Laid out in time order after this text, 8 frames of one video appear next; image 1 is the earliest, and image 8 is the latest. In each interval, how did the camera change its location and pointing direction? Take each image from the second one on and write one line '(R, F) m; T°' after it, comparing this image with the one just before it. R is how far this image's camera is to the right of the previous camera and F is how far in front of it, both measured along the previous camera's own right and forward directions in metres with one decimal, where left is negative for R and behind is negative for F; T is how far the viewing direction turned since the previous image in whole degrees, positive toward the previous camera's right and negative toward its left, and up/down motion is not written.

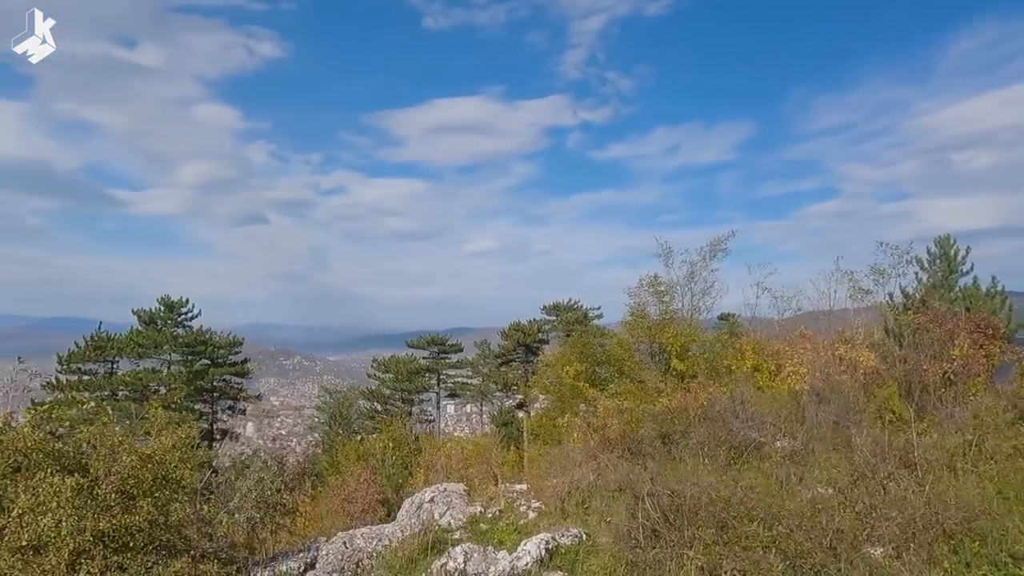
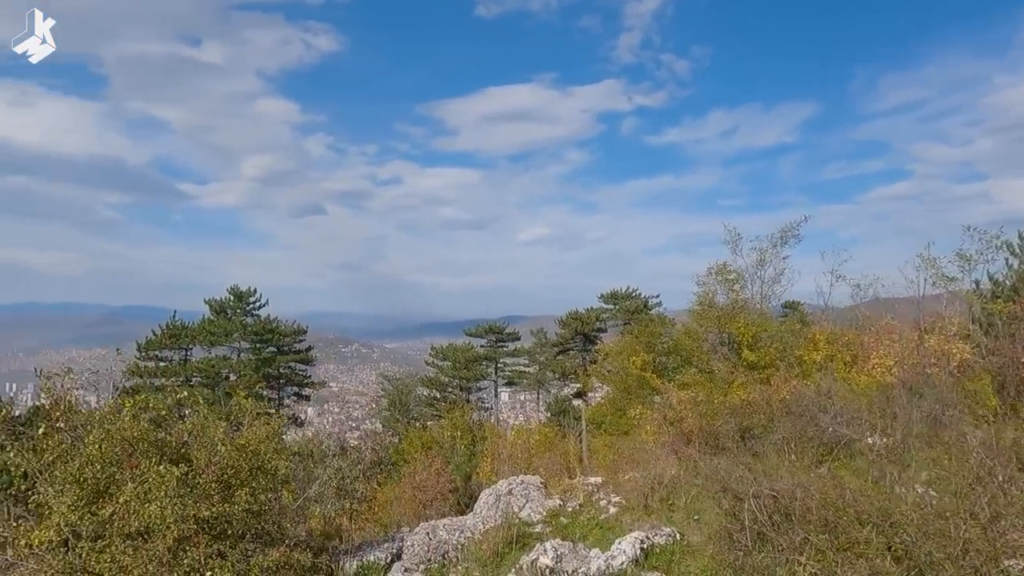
(-0.5, +0.3) m; -5°
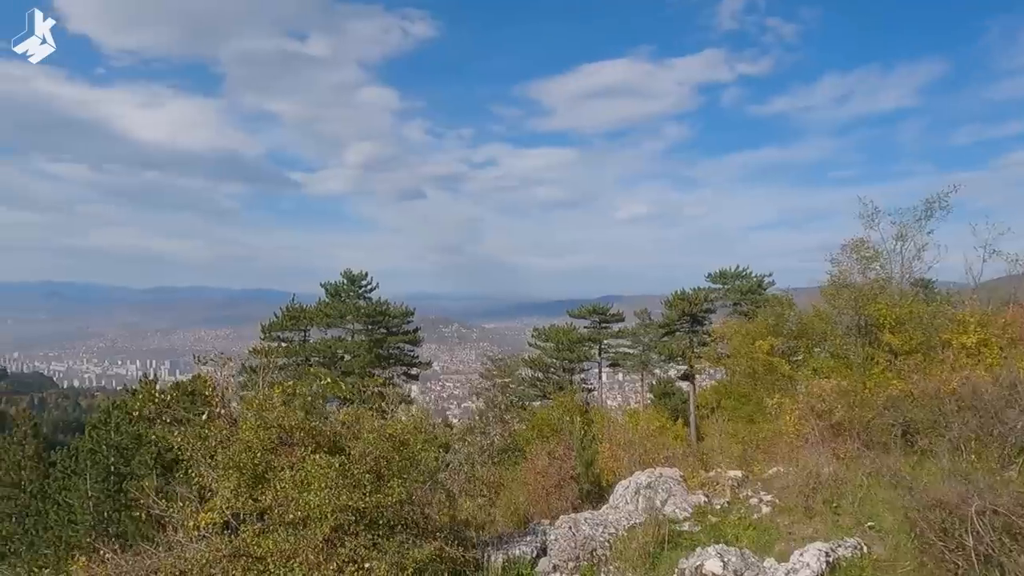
(-0.8, +0.6) m; -9°
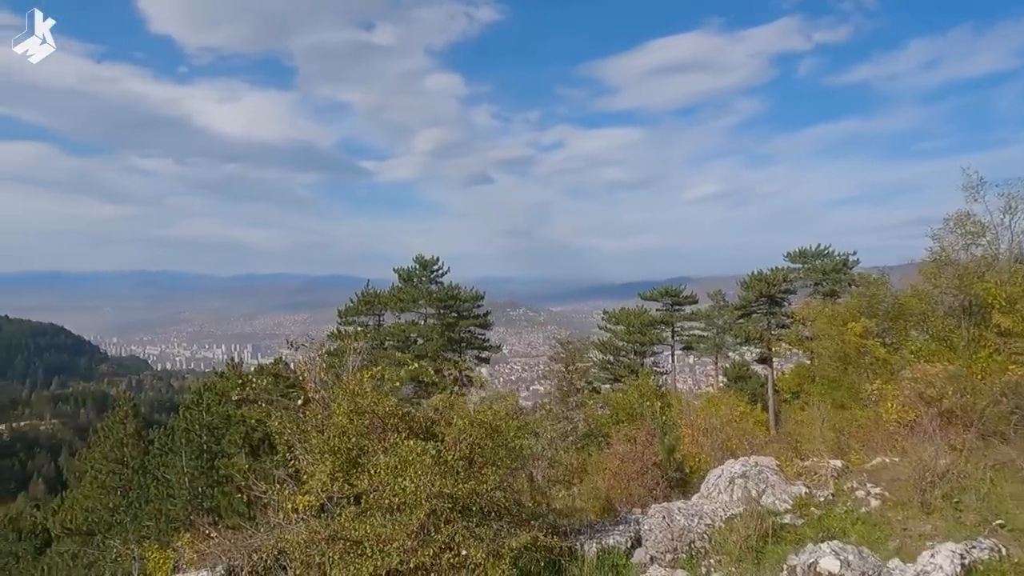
(-0.3, +0.3) m; -6°
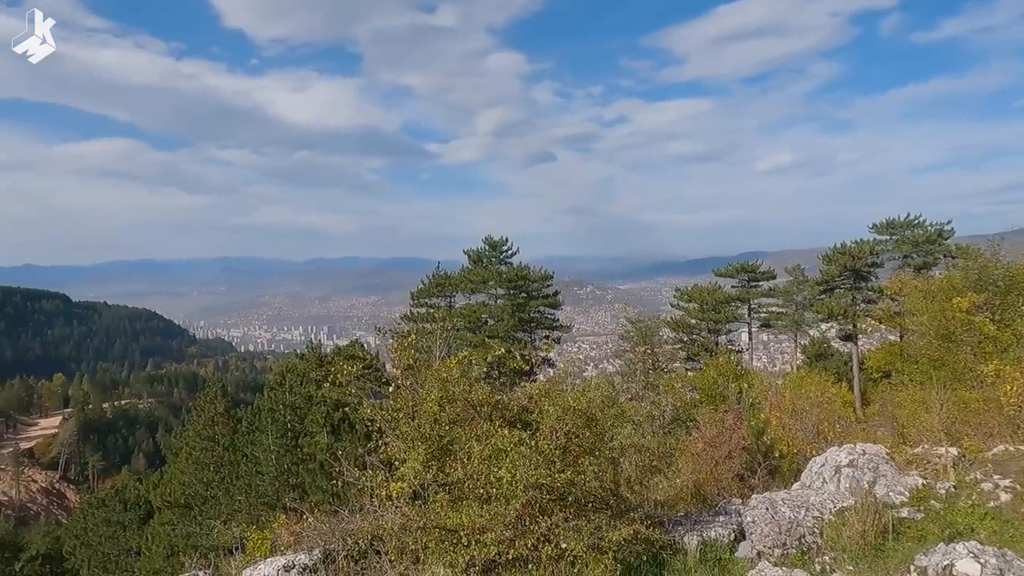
(-0.3, +0.3) m; -6°
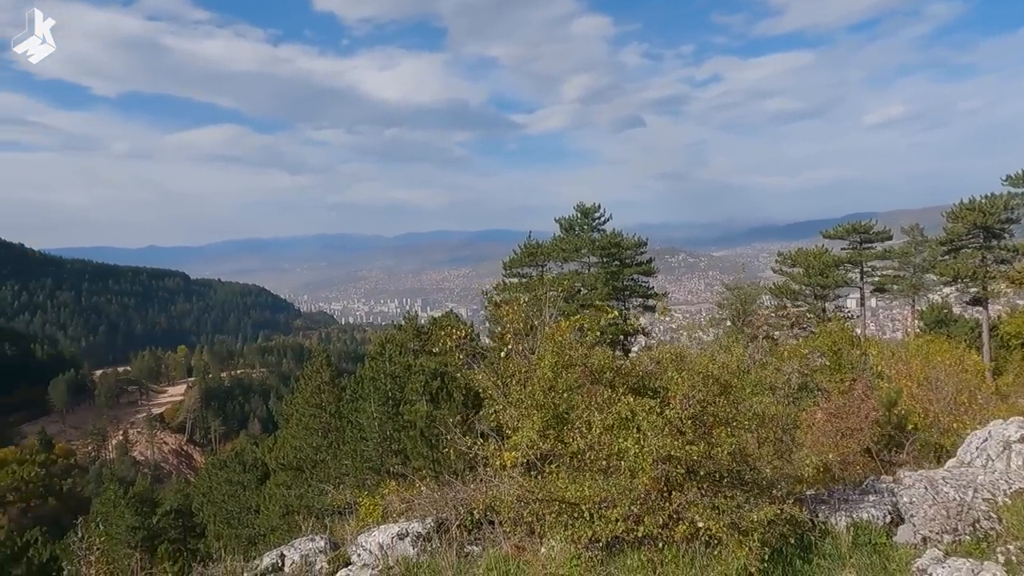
(-0.3, +0.4) m; -8°
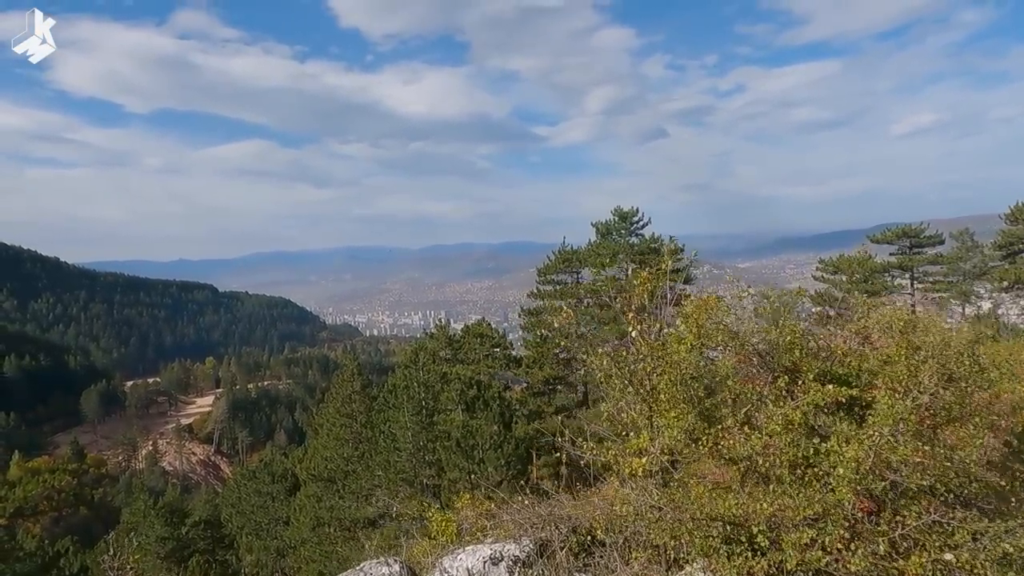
(-0.5, +0.5) m; -2°
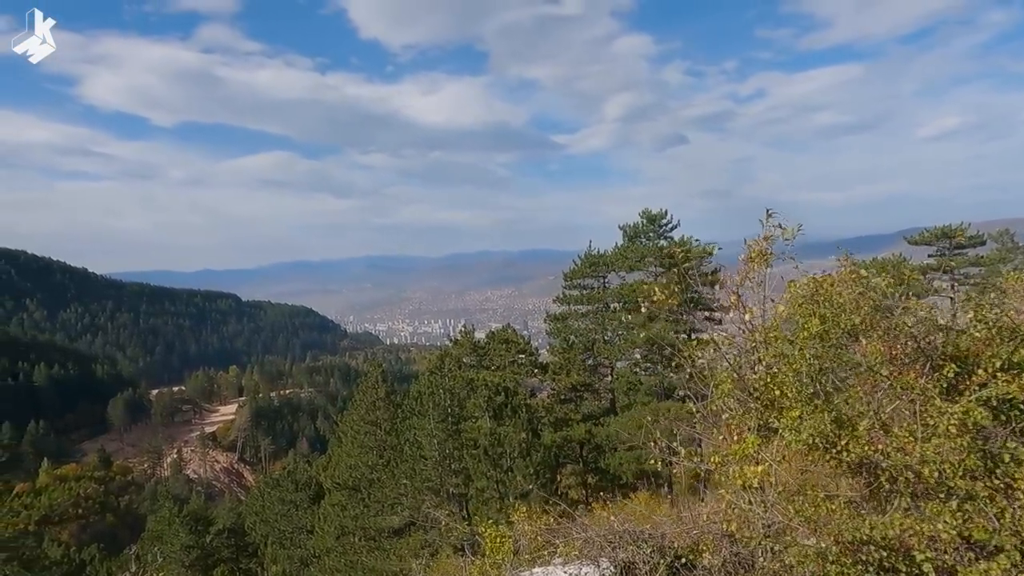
(-0.3, +0.4) m; -2°
